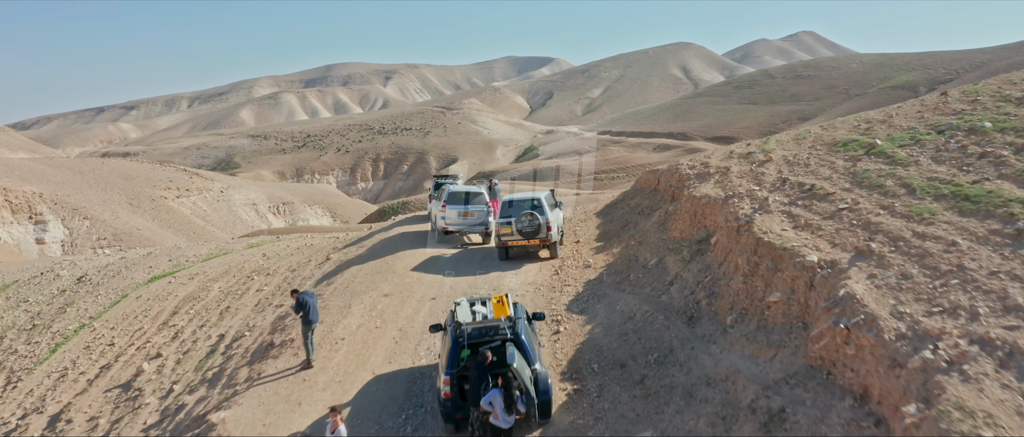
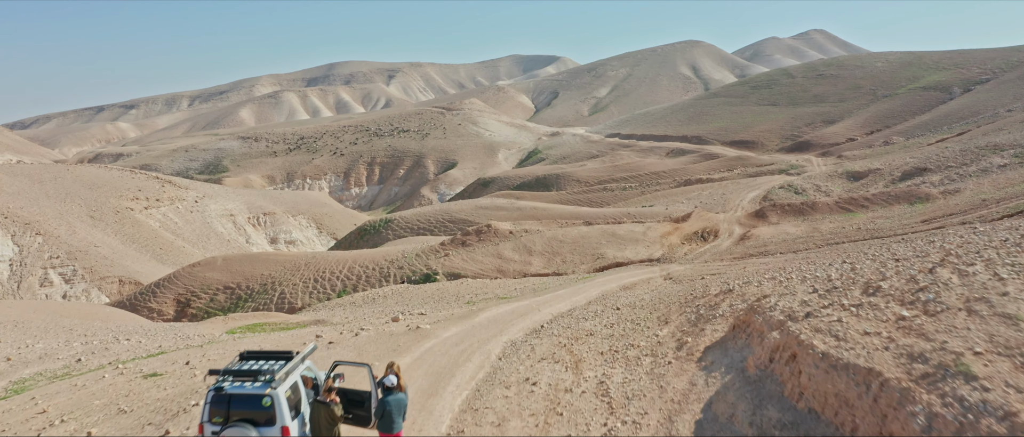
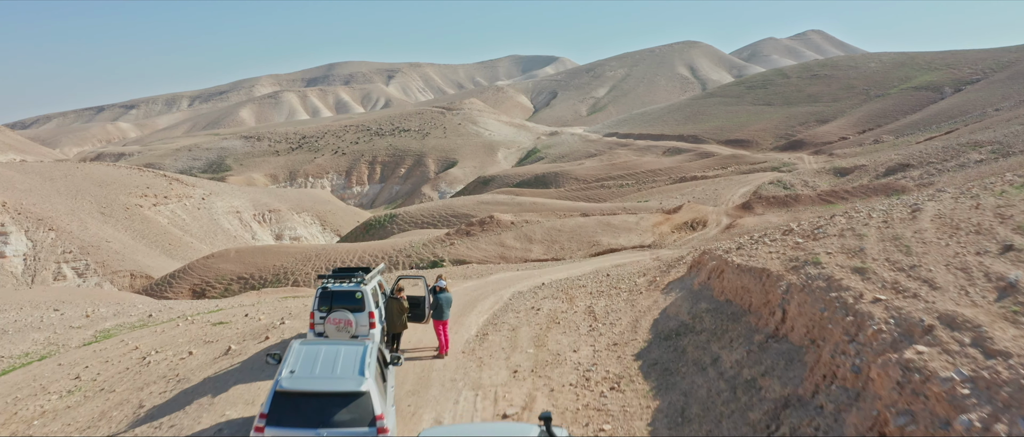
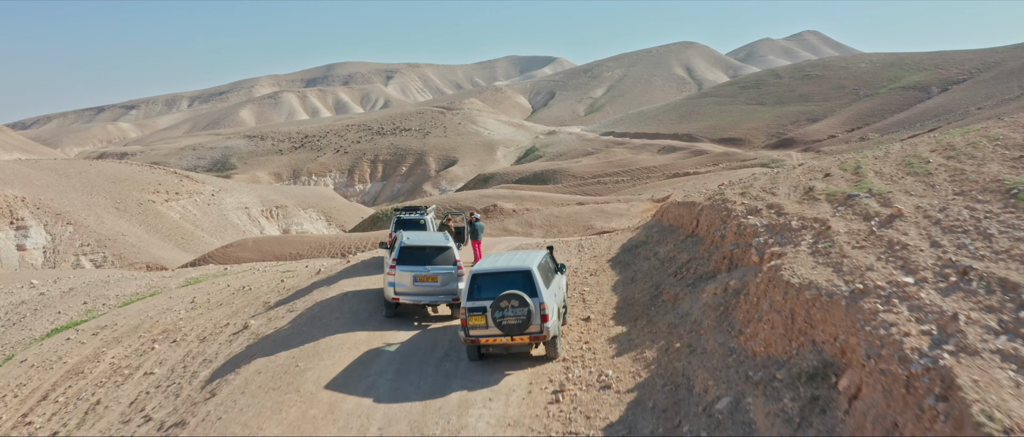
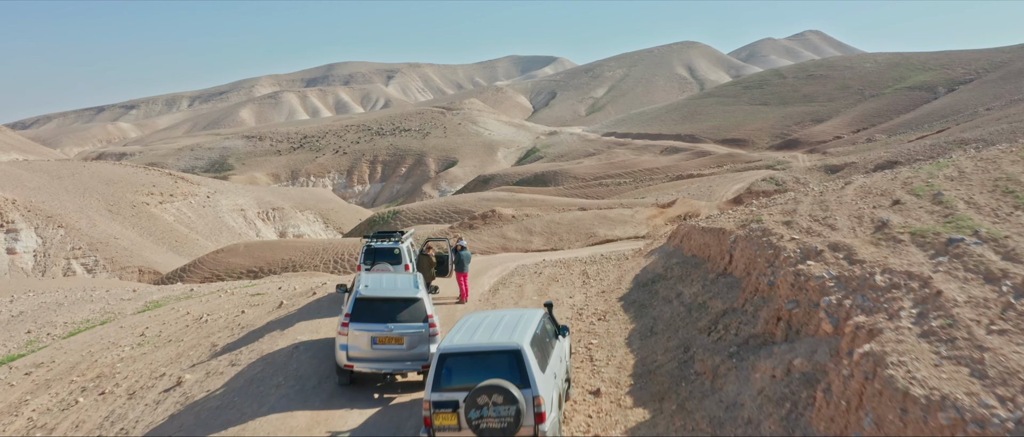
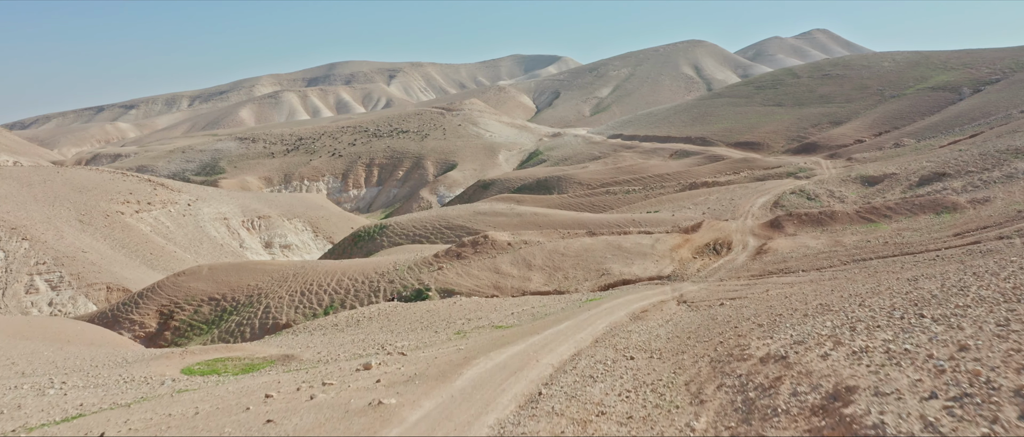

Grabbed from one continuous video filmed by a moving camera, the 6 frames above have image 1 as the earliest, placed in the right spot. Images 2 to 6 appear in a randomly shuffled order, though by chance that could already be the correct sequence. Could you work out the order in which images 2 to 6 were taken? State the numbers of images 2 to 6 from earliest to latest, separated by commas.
4, 5, 3, 2, 6
